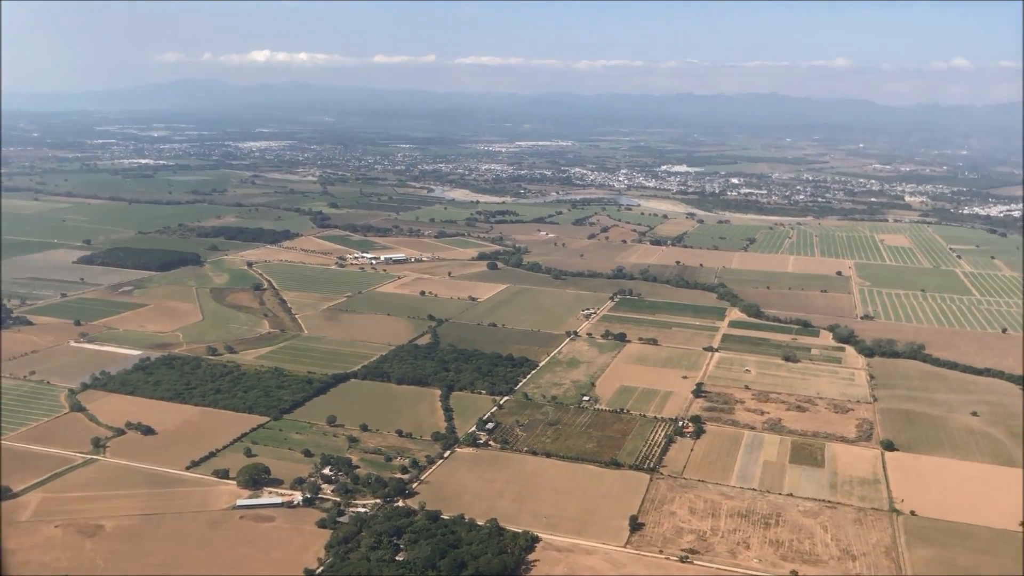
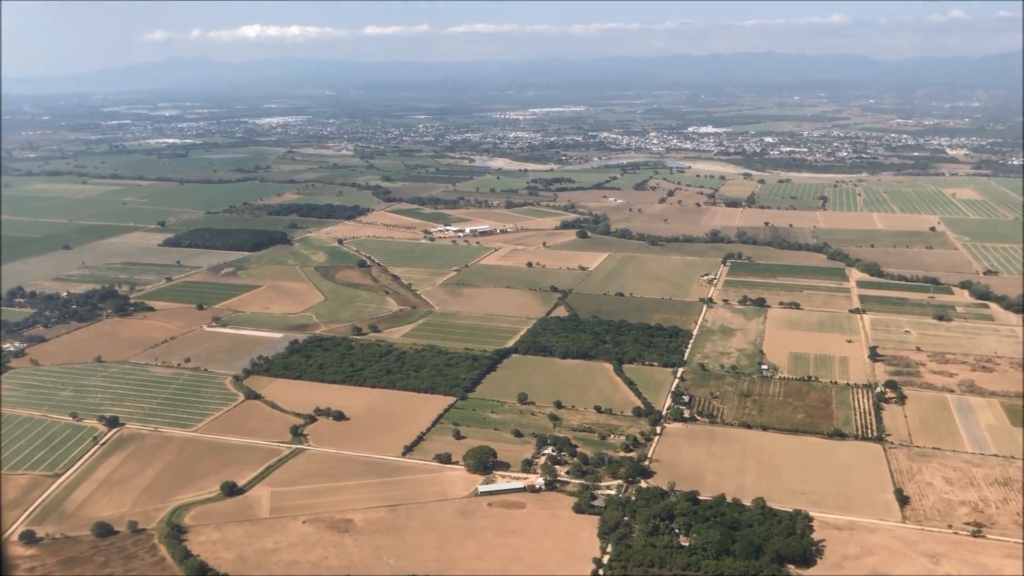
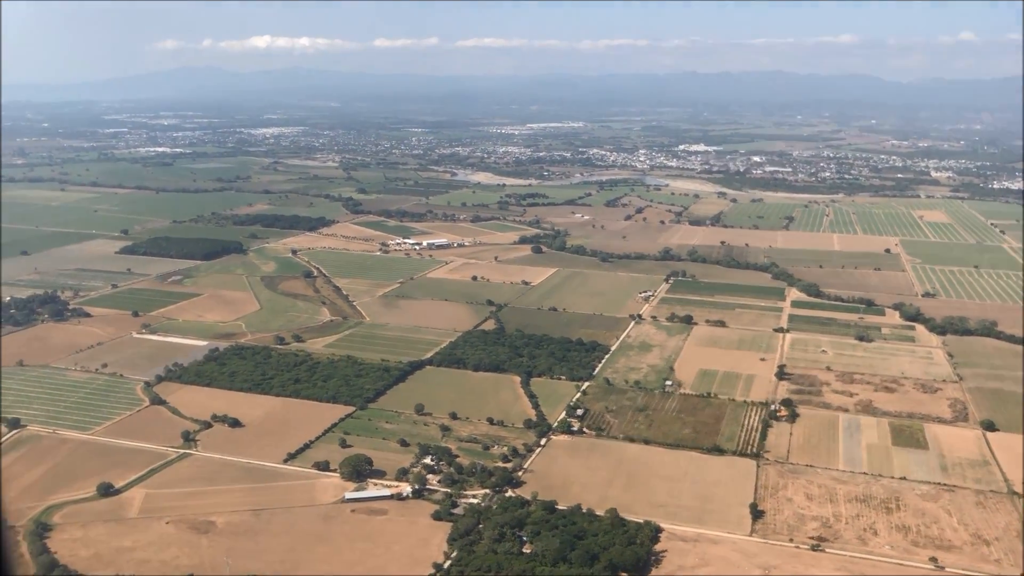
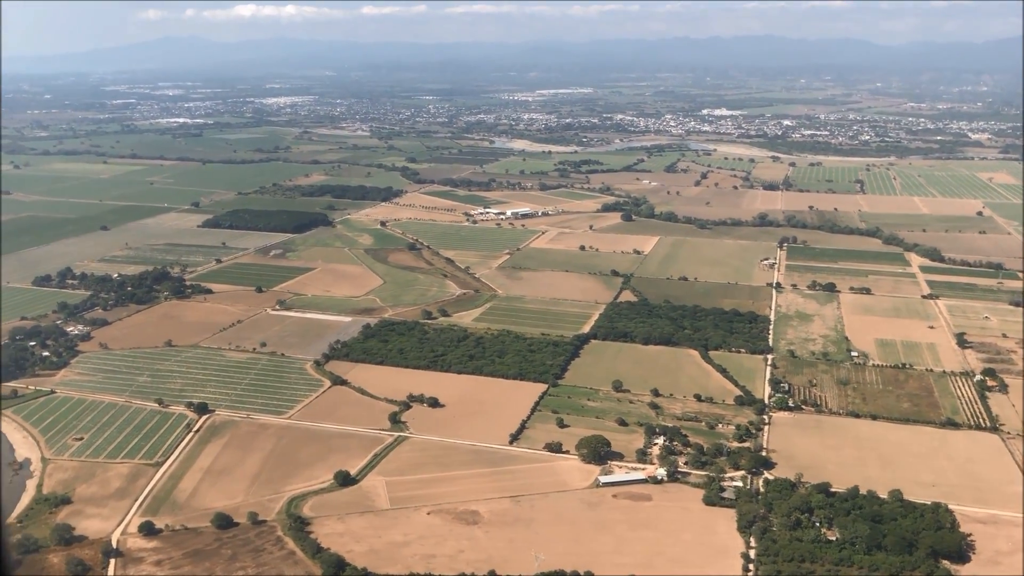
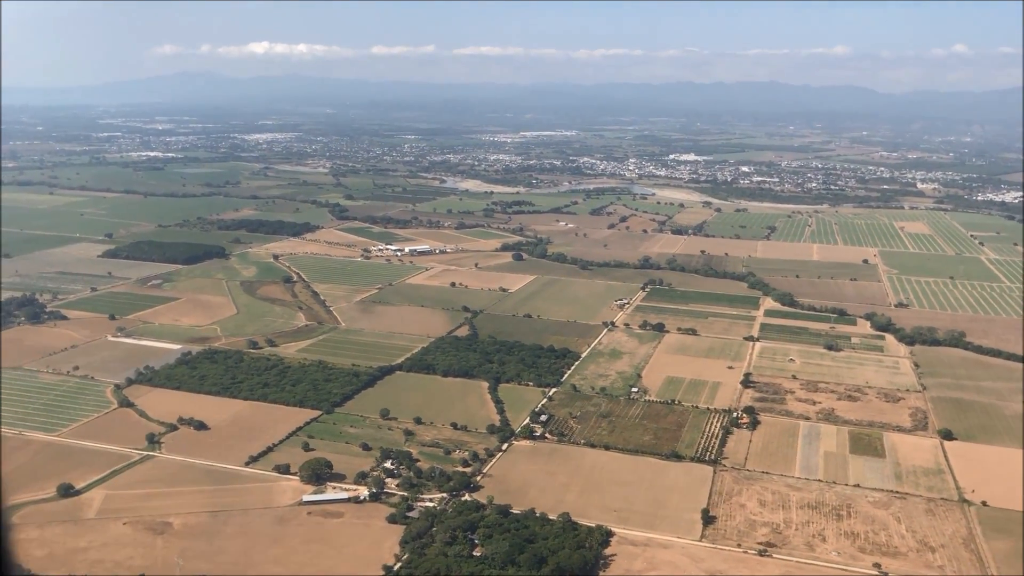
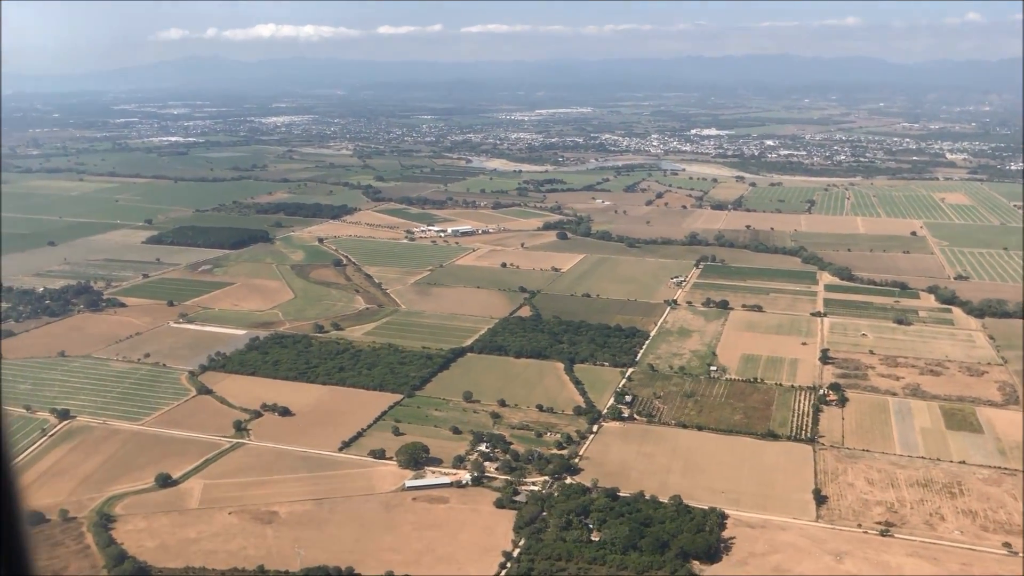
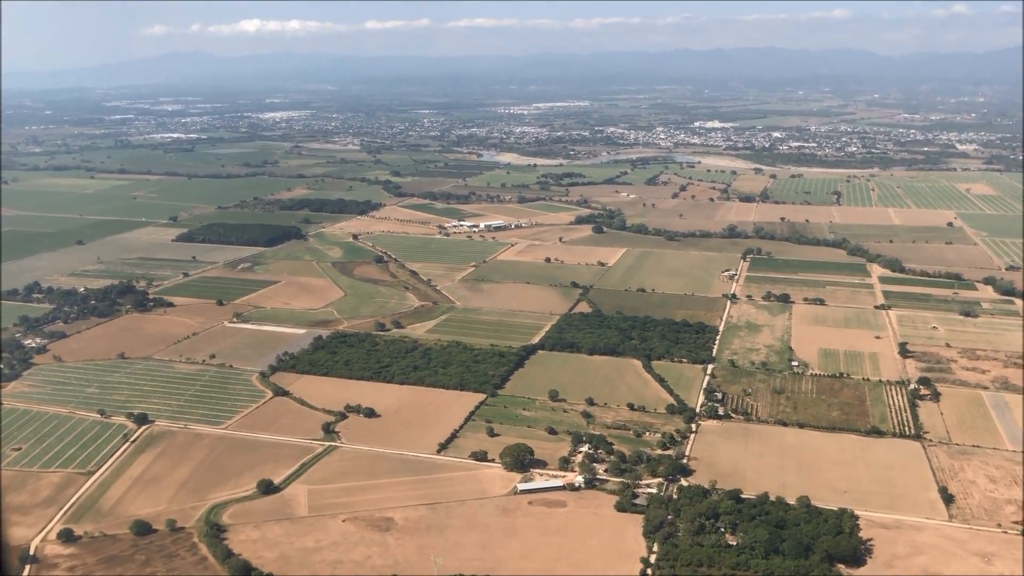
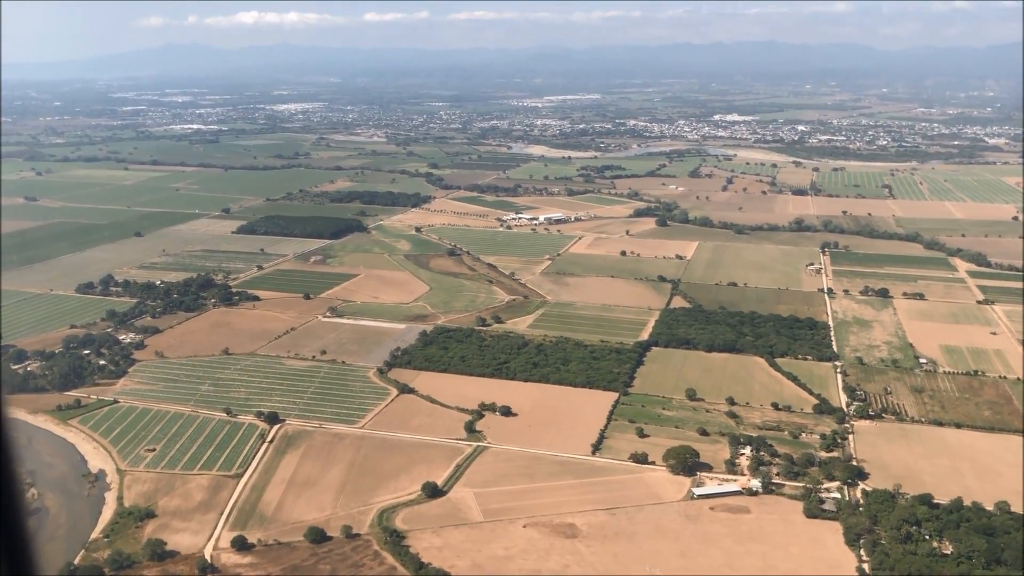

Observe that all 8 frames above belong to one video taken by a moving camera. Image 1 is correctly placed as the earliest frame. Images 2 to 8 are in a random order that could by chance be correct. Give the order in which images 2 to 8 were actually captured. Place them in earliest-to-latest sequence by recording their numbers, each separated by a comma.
5, 3, 6, 2, 7, 4, 8
